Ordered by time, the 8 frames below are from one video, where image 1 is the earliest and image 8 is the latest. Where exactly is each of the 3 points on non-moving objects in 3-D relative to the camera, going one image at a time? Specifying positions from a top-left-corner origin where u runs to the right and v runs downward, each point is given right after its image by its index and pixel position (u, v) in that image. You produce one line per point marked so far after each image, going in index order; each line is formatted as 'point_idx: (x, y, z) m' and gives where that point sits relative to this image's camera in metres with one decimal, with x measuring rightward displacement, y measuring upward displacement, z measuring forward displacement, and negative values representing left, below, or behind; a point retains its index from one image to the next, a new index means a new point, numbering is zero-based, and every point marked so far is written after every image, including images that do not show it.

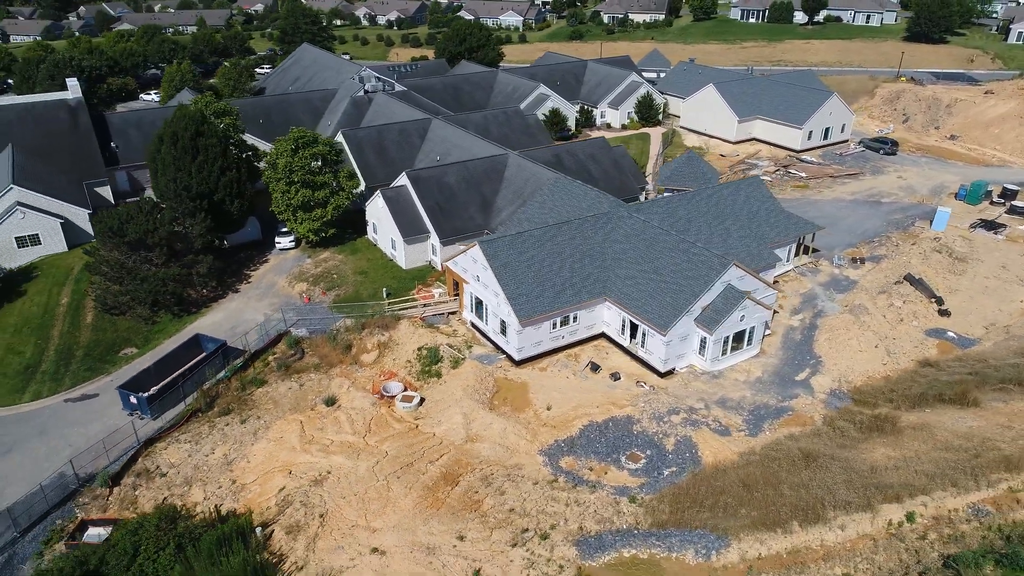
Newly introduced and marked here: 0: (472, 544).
0: (-1.1, -6.5, +18.1) m
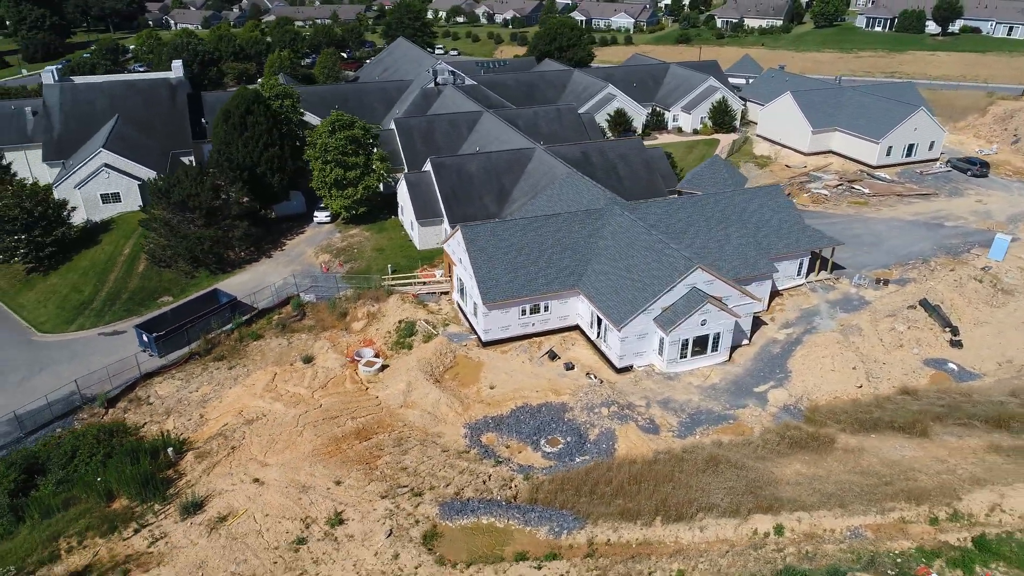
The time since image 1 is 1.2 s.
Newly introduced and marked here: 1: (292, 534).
0: (-4.7, -5.5, +19.8) m
1: (-5.7, -6.3, +18.3) m
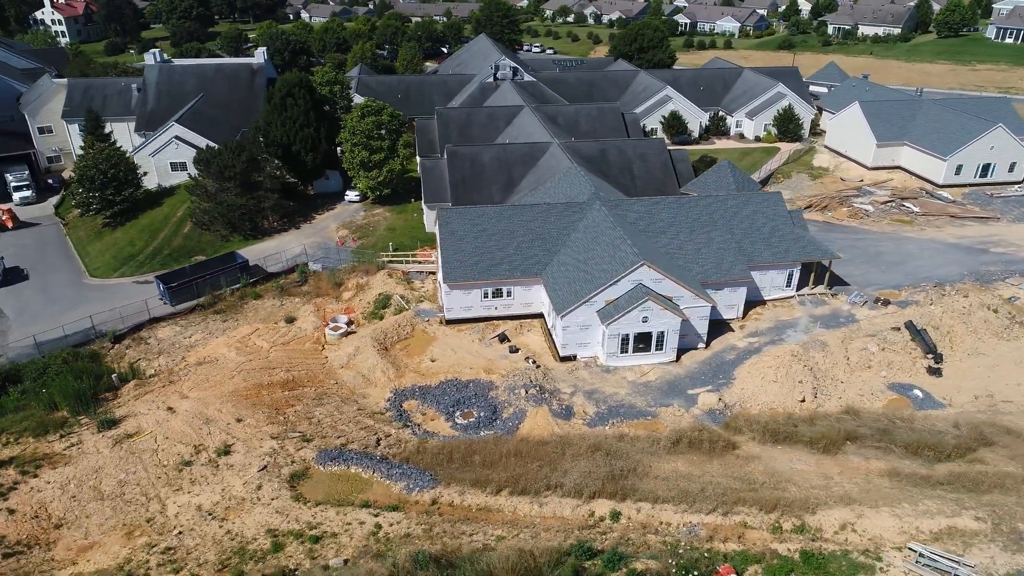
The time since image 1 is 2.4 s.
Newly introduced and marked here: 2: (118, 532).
0: (-8.3, -4.3, +22.1) m
1: (-9.7, -4.9, +20.9) m
2: (-10.2, -6.3, +18.5) m
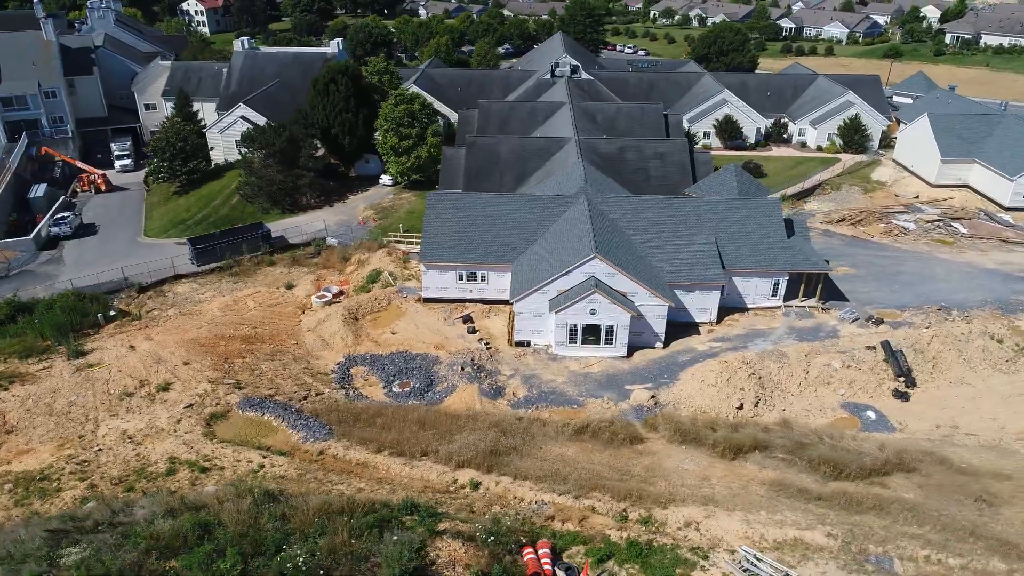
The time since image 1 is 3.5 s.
0: (-11.2, -2.8, +24.7) m
1: (-12.8, -3.3, +23.7) m
2: (-13.8, -4.6, +21.5) m
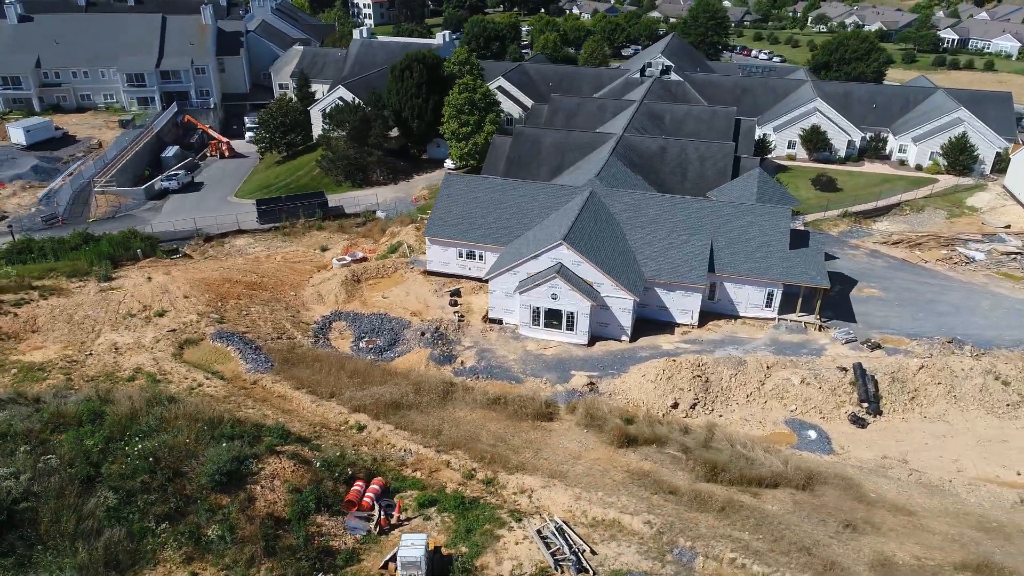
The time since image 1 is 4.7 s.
0: (-13.1, -0.5, +28.7) m
1: (-14.9, -0.8, +28.0) m
2: (-16.5, -2.0, +26.1) m
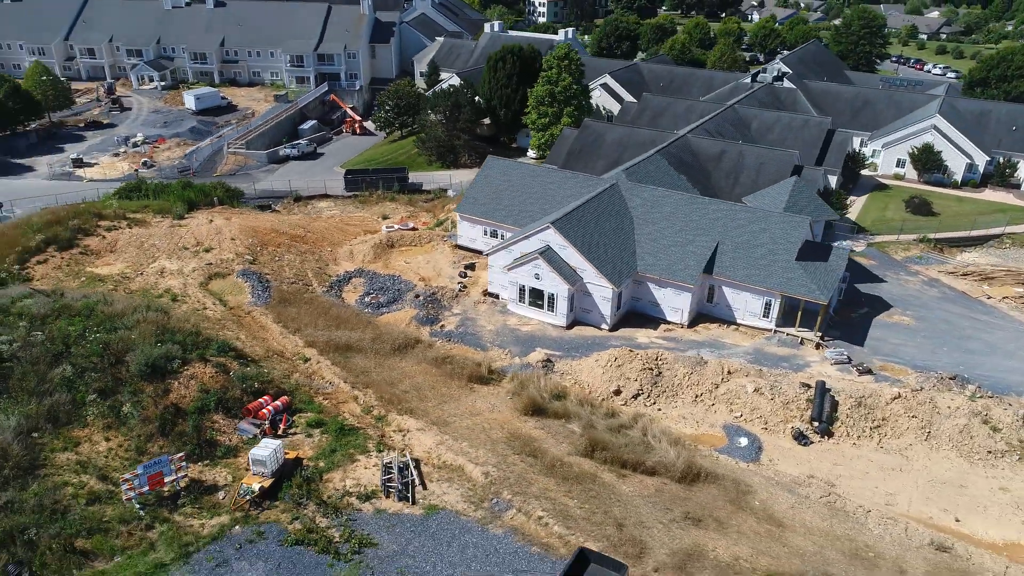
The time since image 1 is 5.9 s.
0: (-13.2, +2.1, +33.6) m
1: (-15.1, +2.0, +33.4) m
2: (-17.2, +1.1, +31.9) m
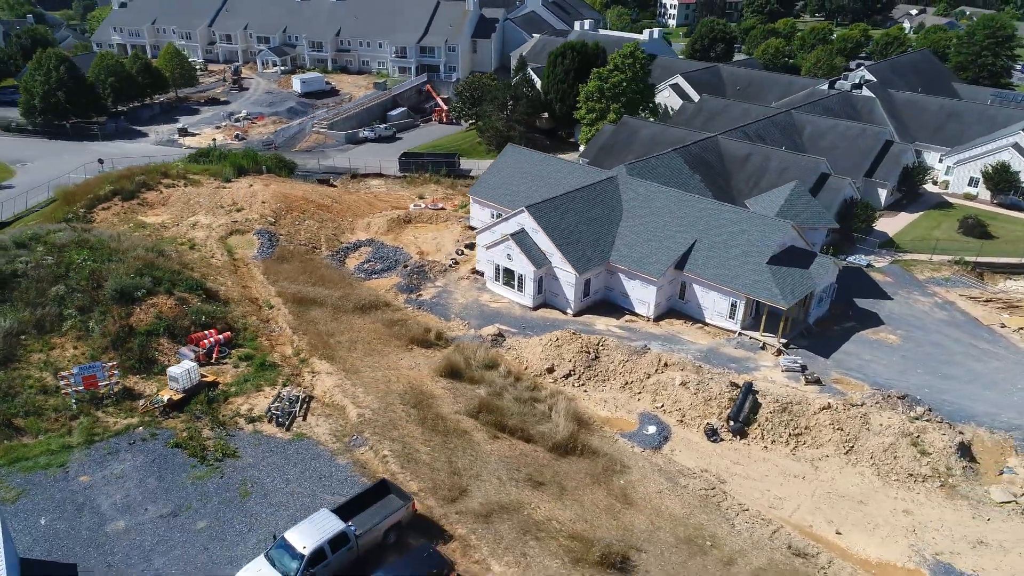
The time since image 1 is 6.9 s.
0: (-13.2, +4.3, +37.6) m
1: (-15.1, +4.4, +37.7) m
2: (-17.6, +3.7, +36.7) m
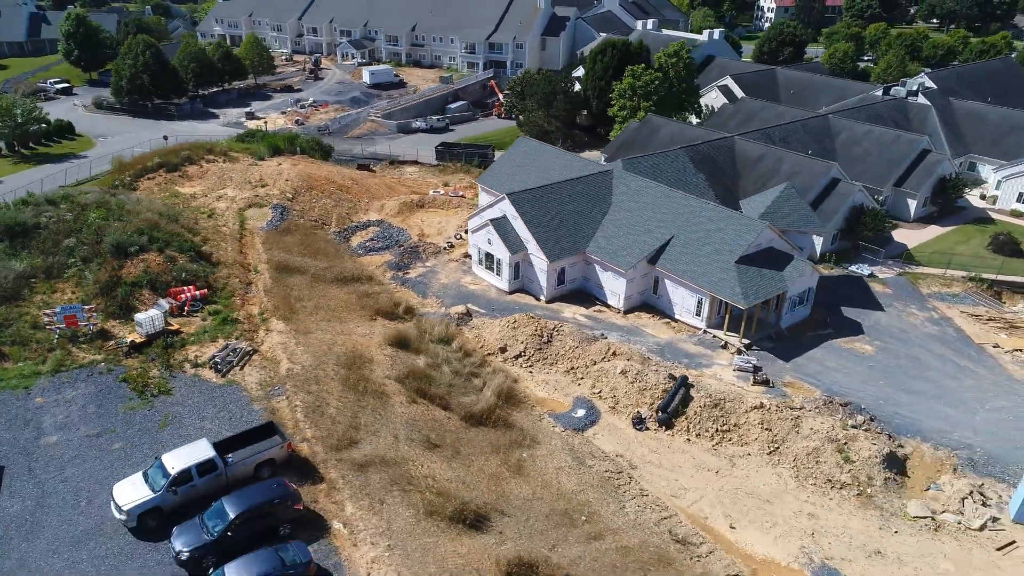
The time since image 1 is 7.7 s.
0: (-12.9, +5.9, +40.4) m
1: (-14.7, +6.2, +40.8) m
2: (-17.4, +5.6, +40.1) m
